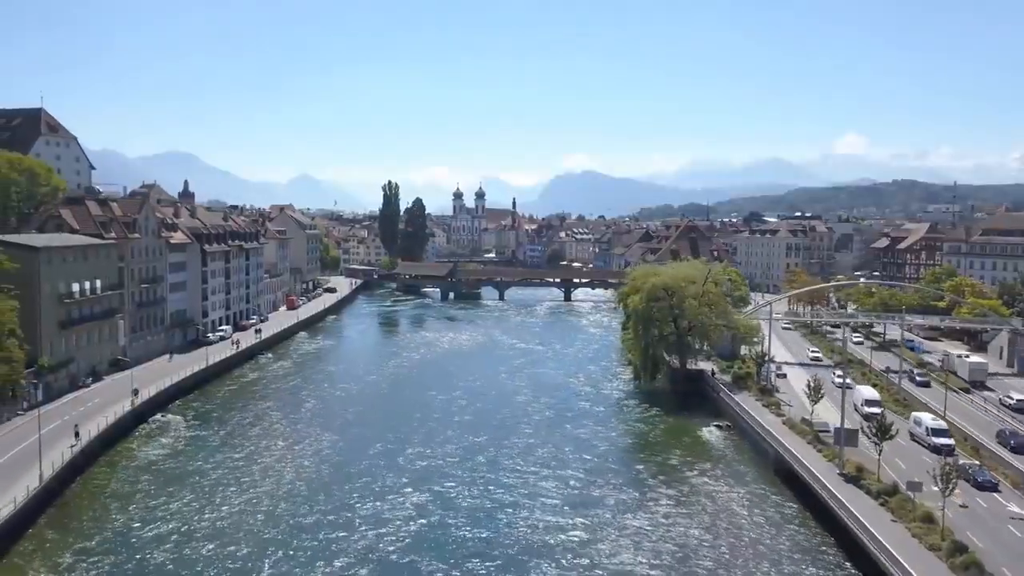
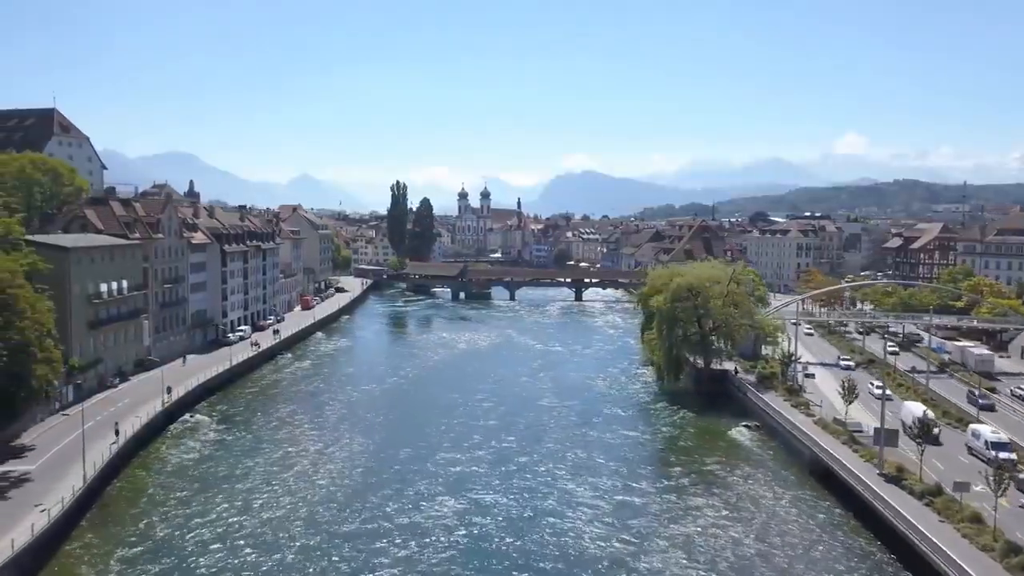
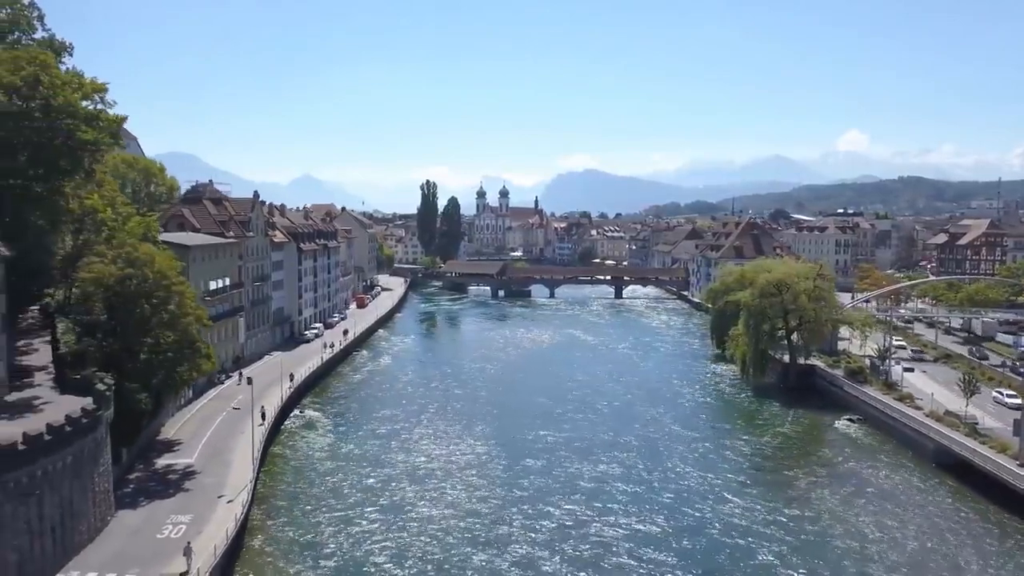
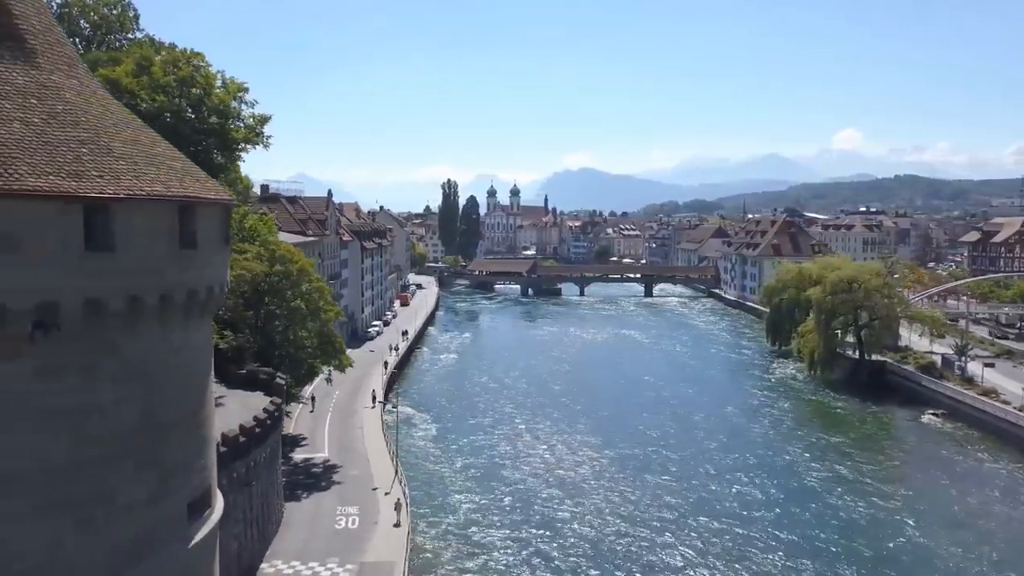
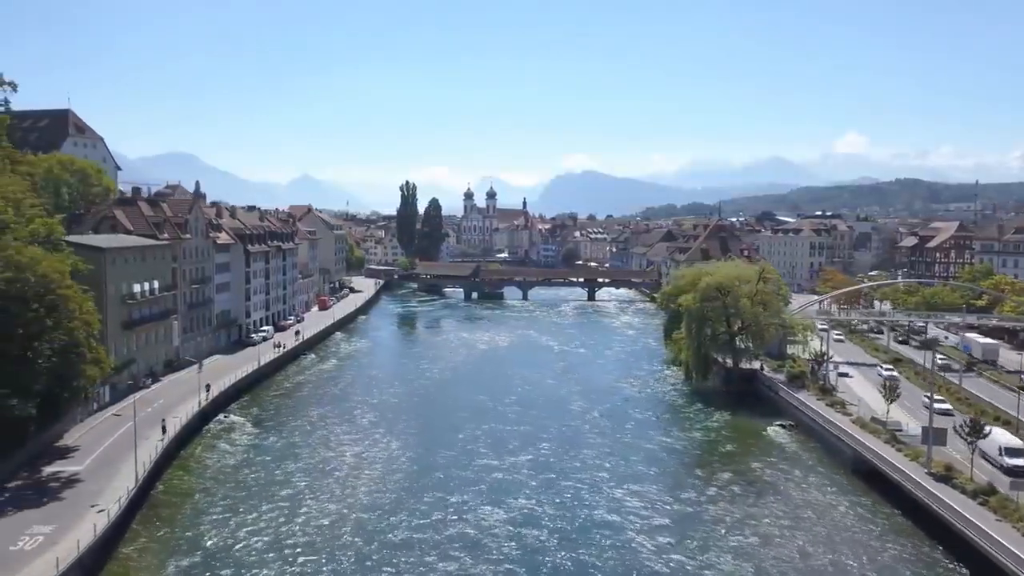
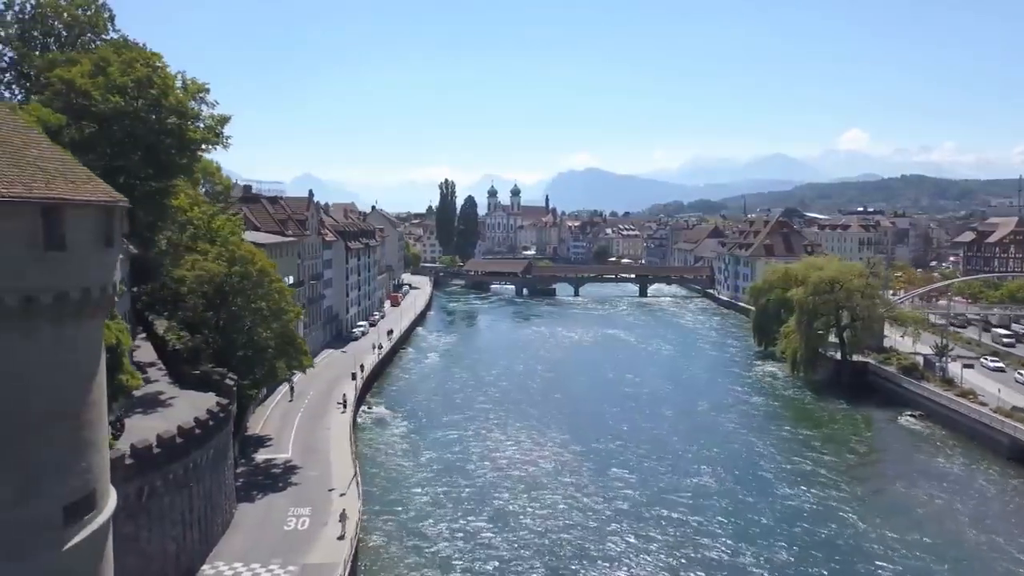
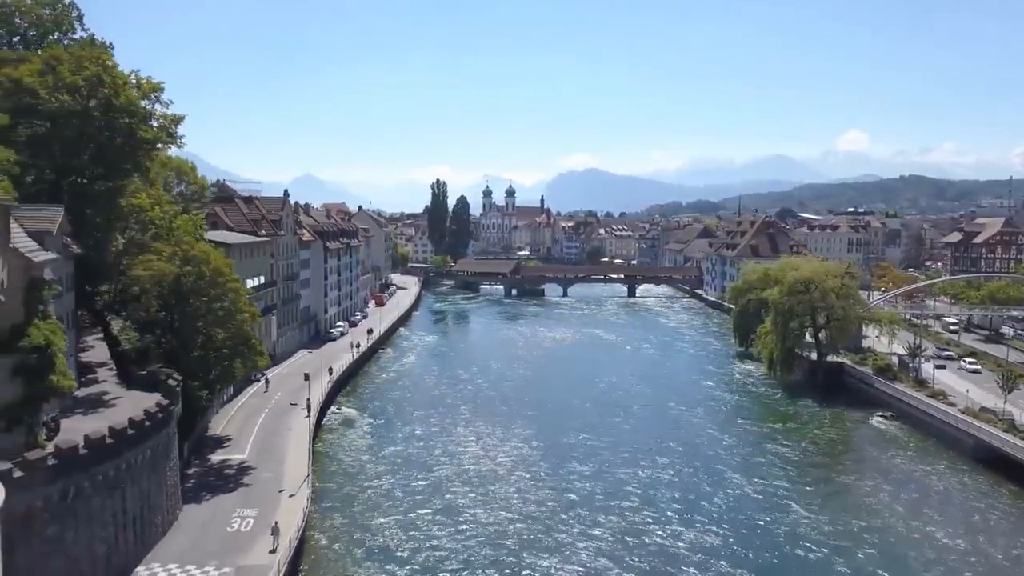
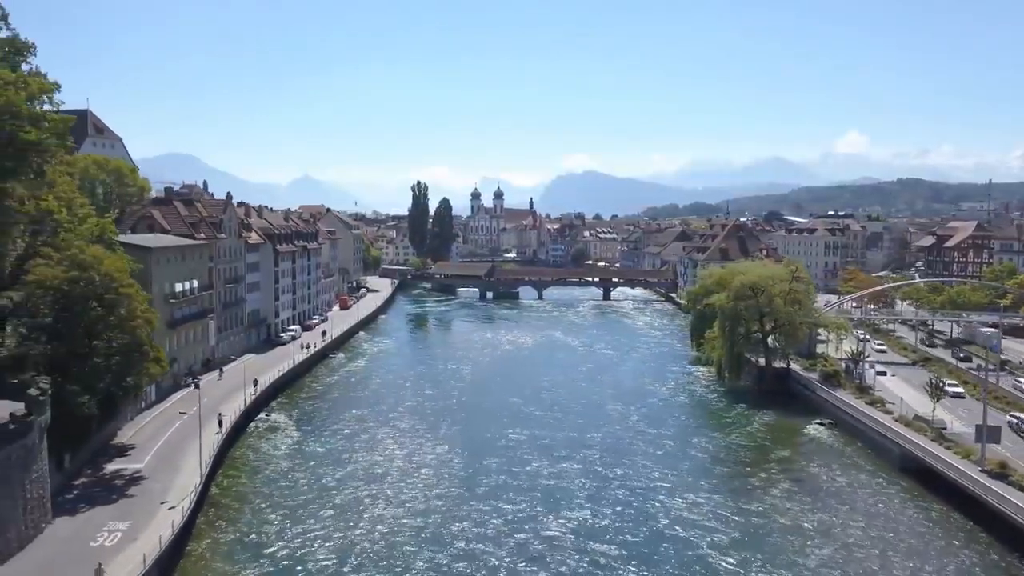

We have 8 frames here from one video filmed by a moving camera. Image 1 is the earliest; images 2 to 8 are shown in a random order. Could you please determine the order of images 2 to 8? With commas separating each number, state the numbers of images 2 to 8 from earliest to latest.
2, 5, 8, 3, 7, 6, 4
